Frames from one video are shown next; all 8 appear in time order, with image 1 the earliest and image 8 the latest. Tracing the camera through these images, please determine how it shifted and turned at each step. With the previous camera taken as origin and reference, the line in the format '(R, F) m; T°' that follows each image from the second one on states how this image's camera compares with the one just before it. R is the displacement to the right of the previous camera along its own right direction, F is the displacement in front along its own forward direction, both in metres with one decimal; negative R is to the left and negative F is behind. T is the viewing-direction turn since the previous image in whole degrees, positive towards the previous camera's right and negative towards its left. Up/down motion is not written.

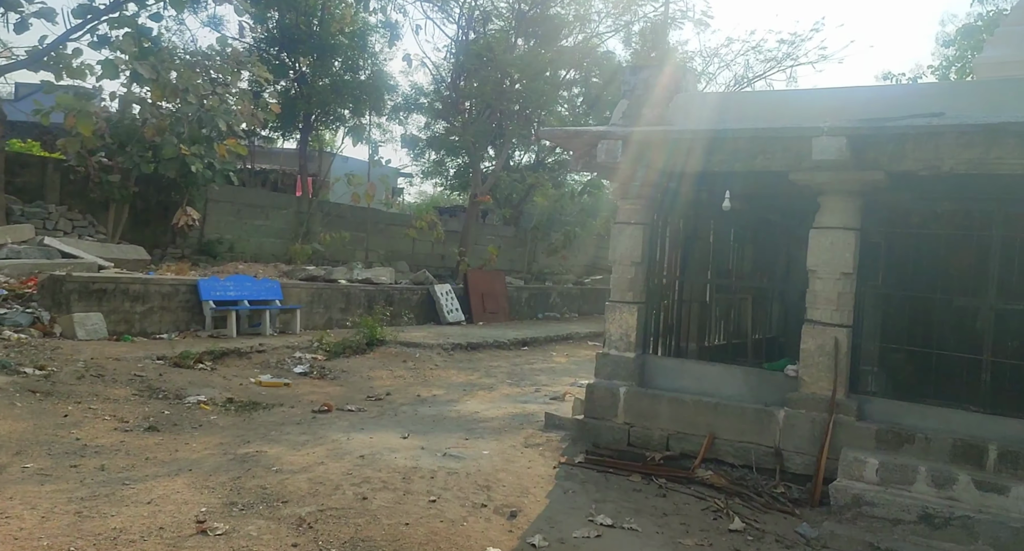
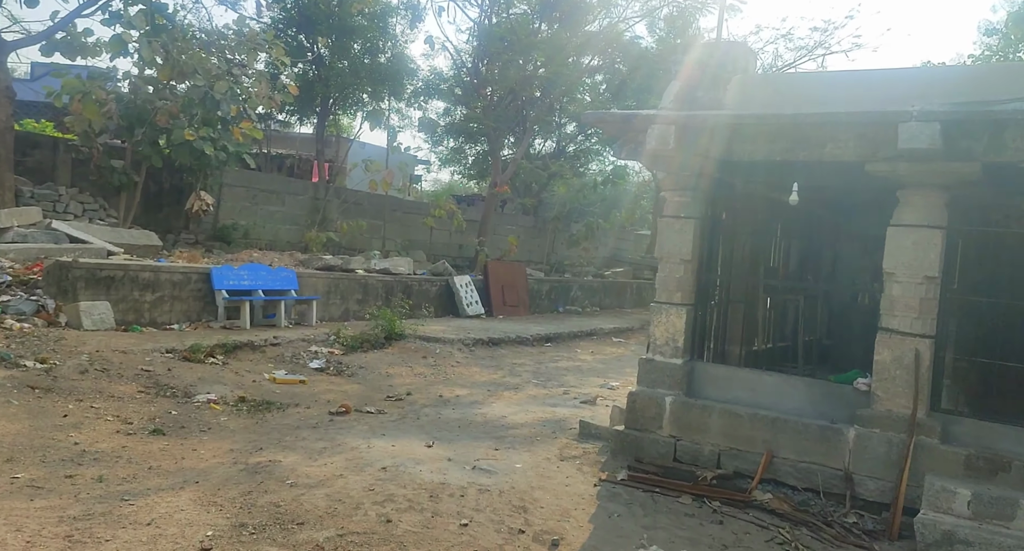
(-0.2, +0.5) m; -1°
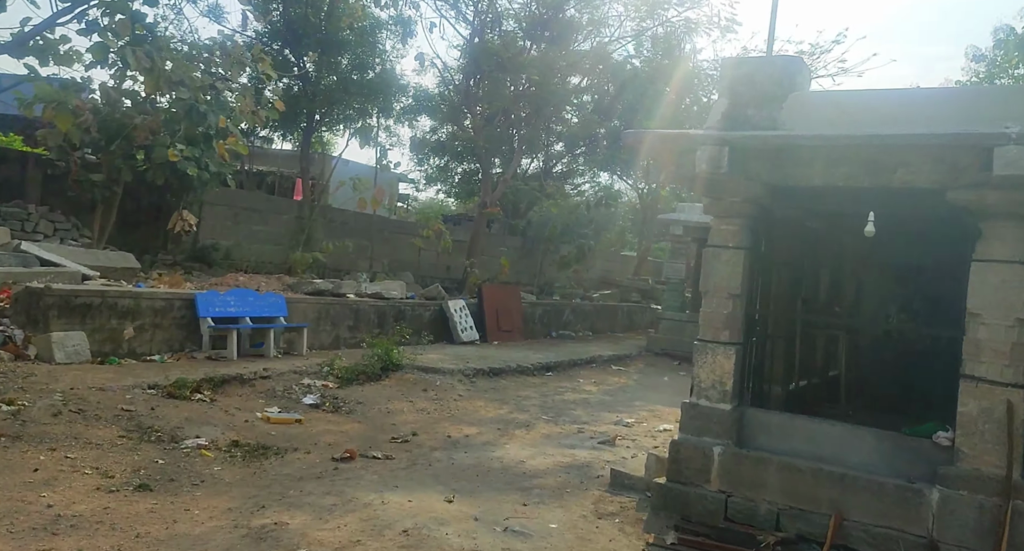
(-0.3, +0.5) m; +2°
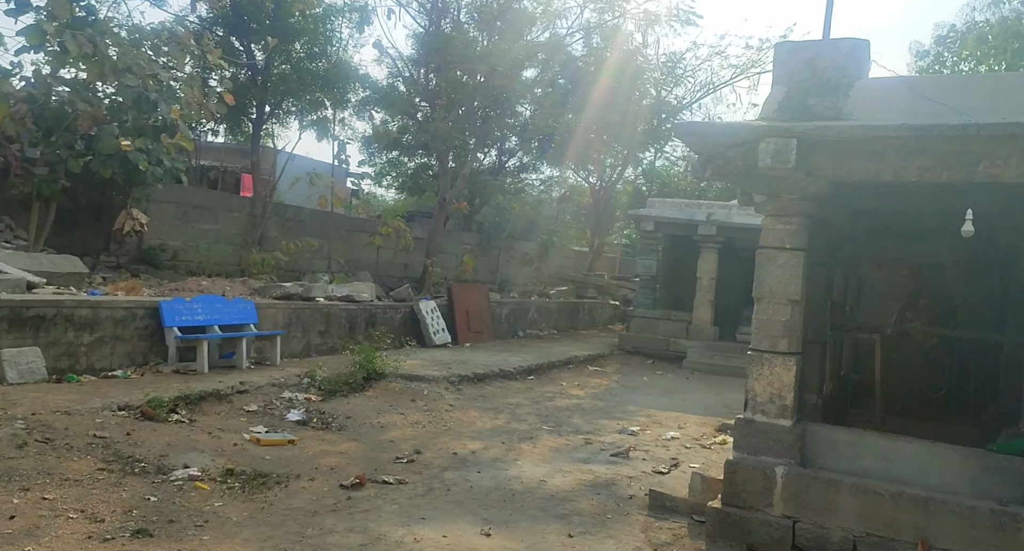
(-0.6, +0.4) m; +5°
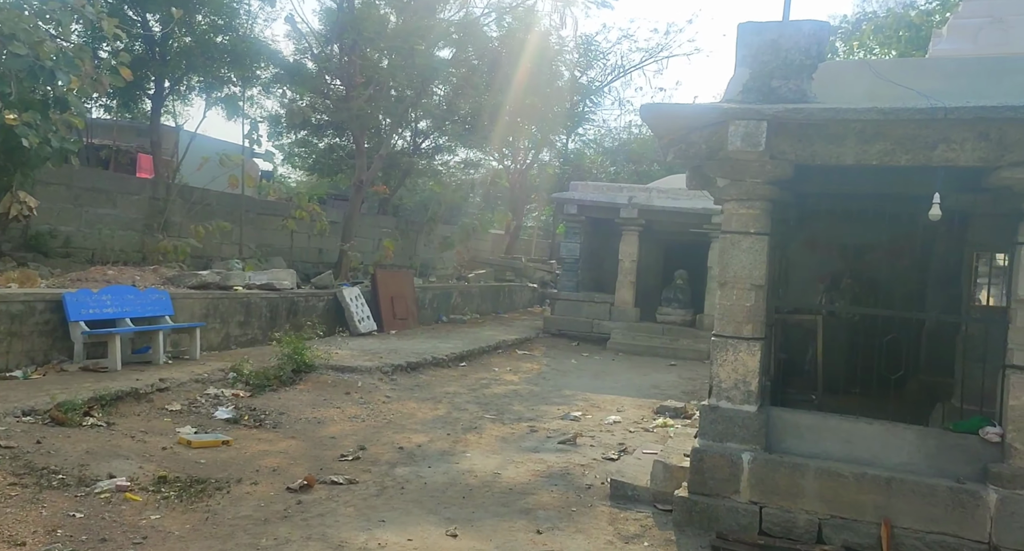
(-0.3, +0.2) m; +7°
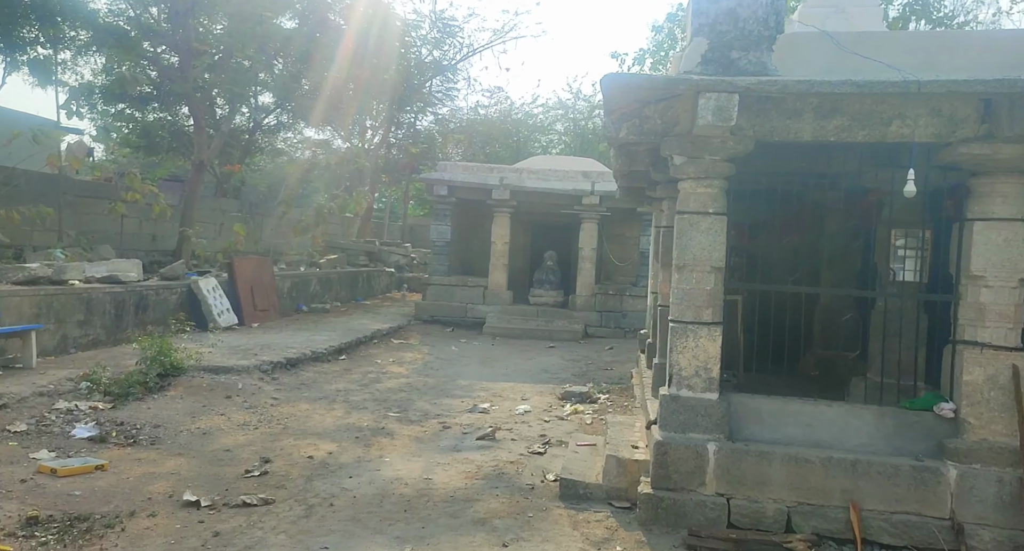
(-0.6, +0.5) m; +13°
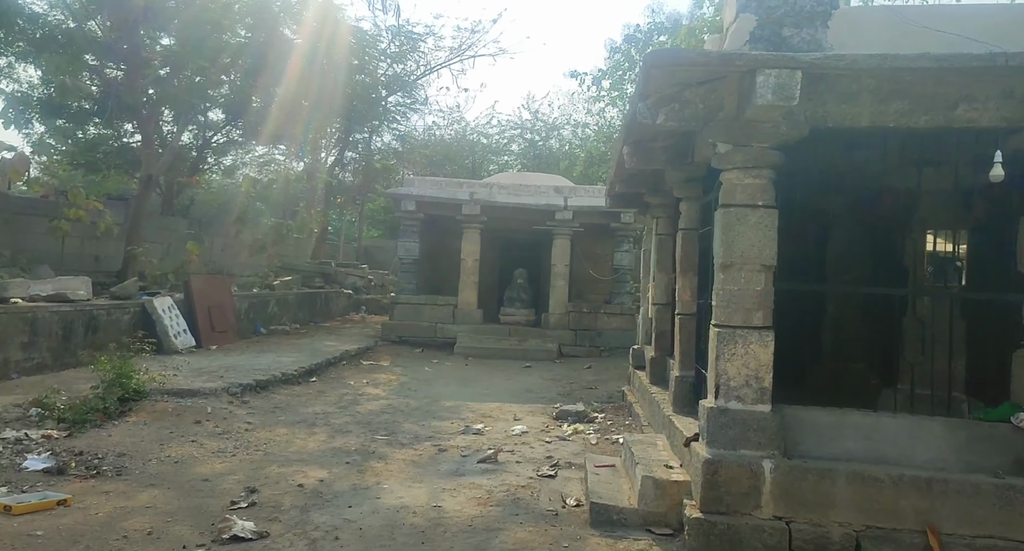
(-0.4, +0.4) m; +4°
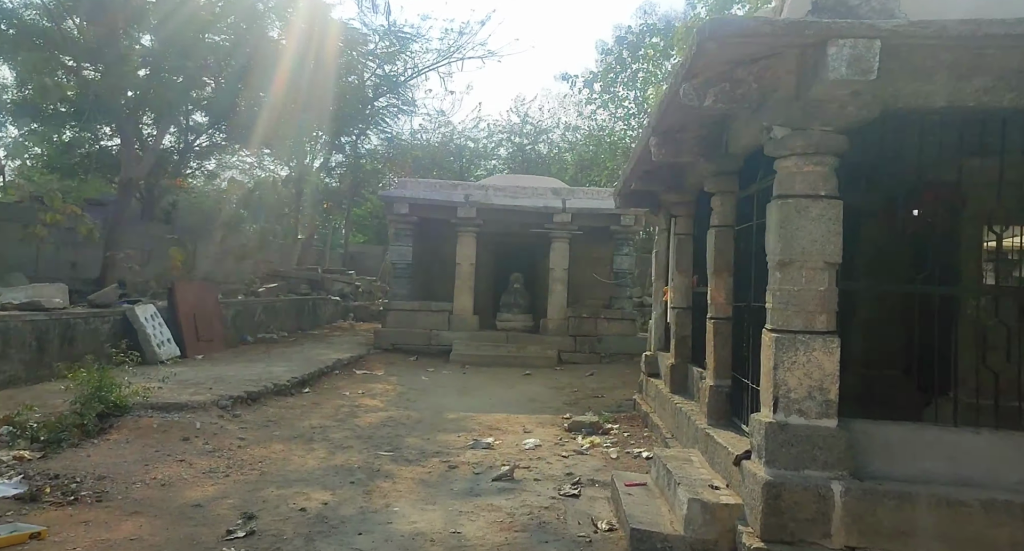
(-0.2, +0.4) m; +1°
